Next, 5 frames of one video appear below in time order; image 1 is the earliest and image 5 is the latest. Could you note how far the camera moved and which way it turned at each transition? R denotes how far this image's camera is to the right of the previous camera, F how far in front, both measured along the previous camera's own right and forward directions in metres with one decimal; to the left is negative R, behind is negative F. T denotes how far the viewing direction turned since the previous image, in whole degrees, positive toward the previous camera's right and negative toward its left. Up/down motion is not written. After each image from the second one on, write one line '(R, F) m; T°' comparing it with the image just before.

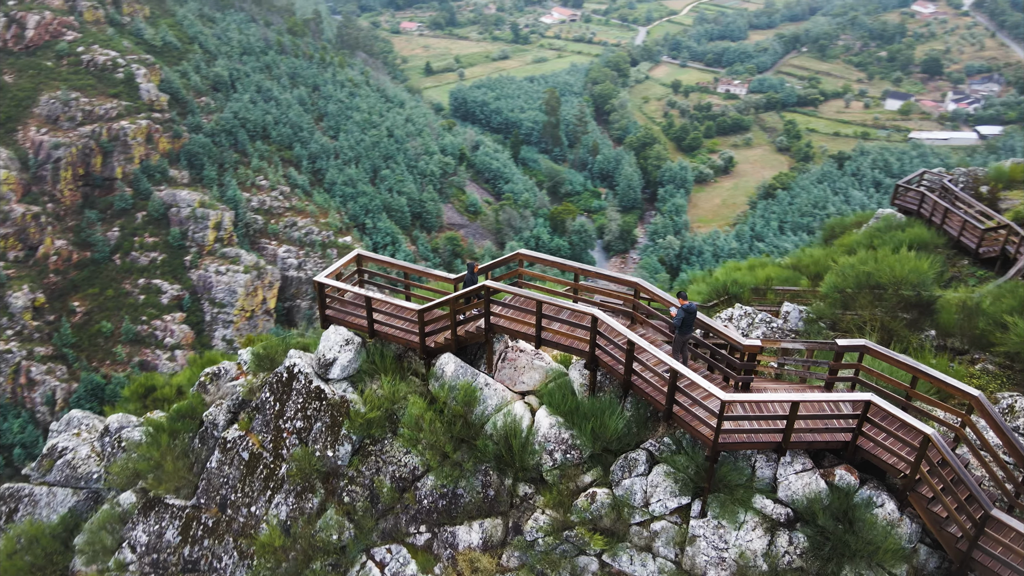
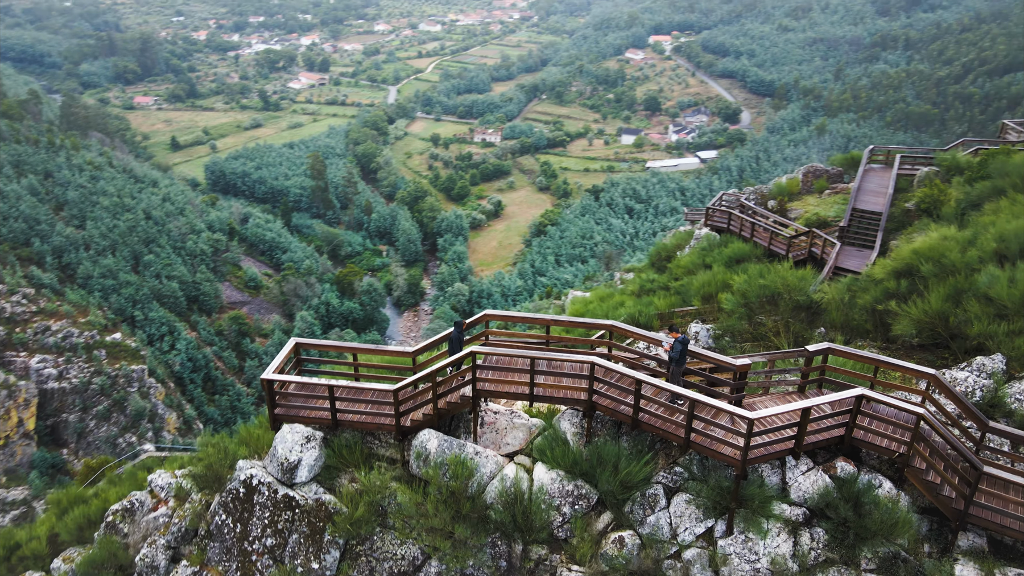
(-1.9, +0.3) m; +17°
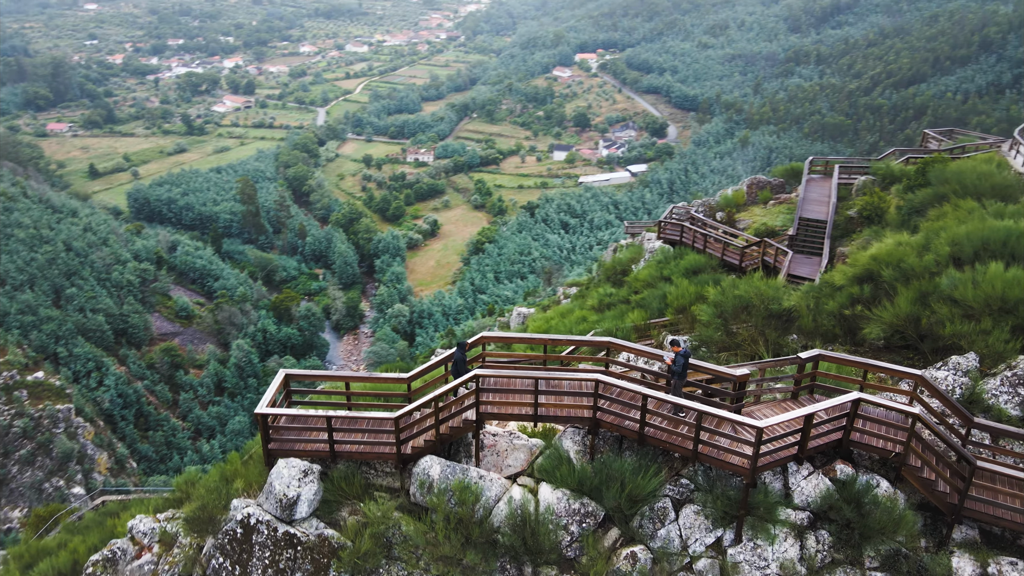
(-0.6, 0.0) m; +5°
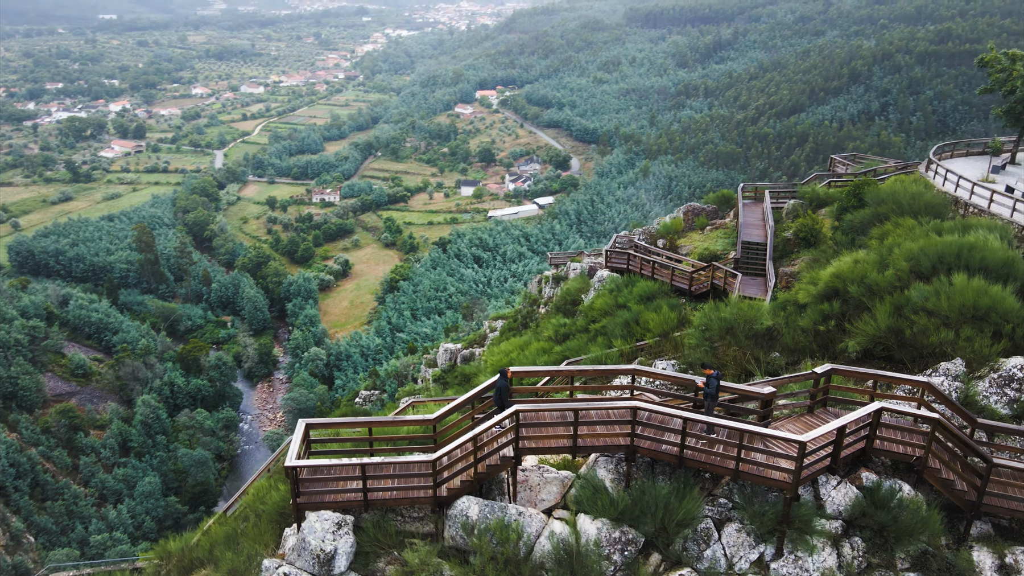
(-1.2, 0.0) m; +7°
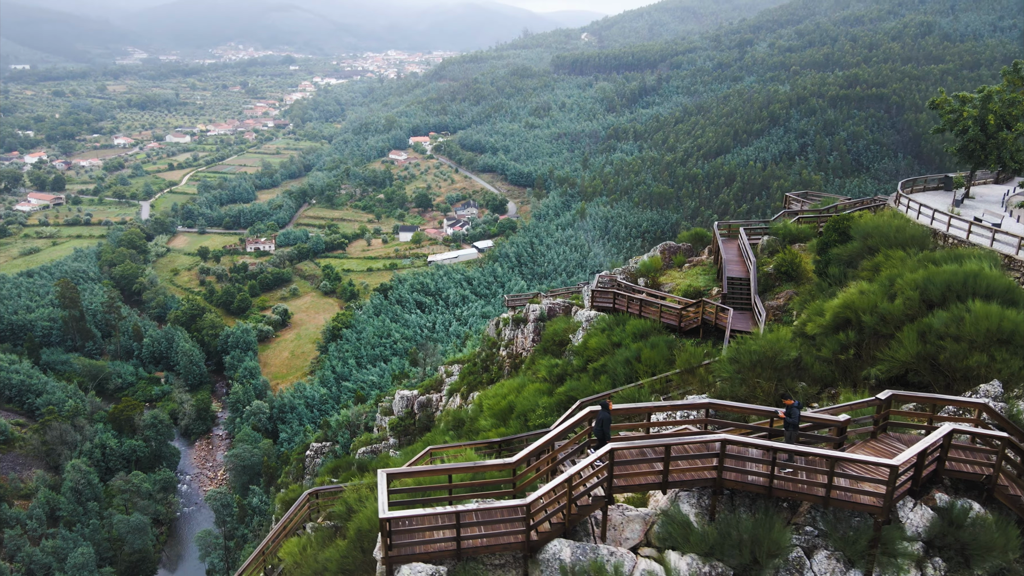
(-1.5, 0.0) m; +5°
